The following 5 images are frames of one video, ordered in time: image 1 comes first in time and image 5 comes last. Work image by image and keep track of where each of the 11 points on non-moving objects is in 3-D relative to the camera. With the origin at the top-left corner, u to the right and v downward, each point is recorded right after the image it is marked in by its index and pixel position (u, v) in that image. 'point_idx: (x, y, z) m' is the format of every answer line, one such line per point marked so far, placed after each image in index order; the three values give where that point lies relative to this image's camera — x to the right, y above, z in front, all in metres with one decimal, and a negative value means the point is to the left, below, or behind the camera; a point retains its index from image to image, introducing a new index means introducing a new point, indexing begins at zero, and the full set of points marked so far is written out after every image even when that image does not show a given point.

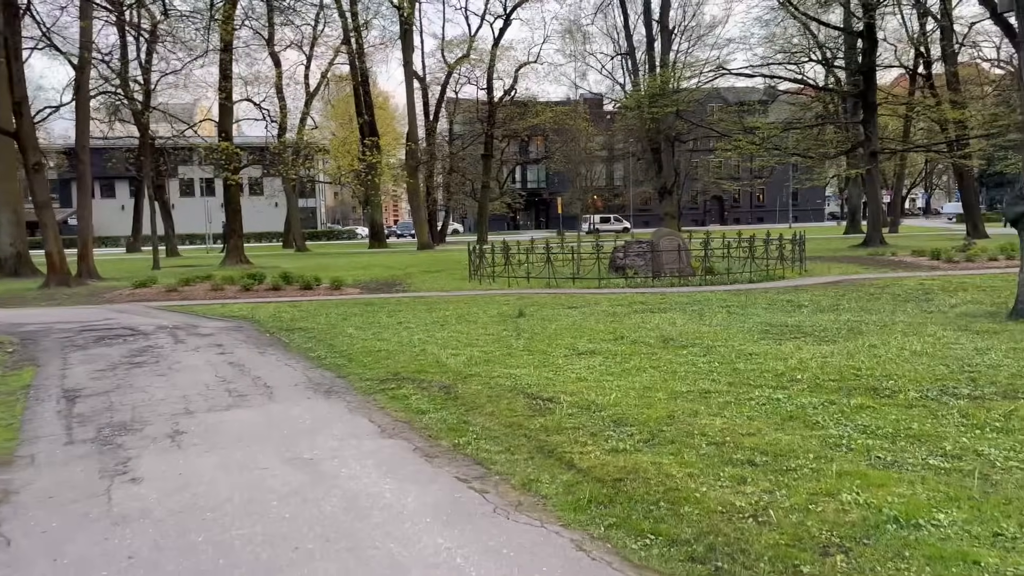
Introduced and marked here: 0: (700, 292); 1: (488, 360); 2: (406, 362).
0: (+3.7, -0.1, +15.9) m
1: (-0.3, -0.8, +9.4) m
2: (-1.3, -0.9, +9.4) m
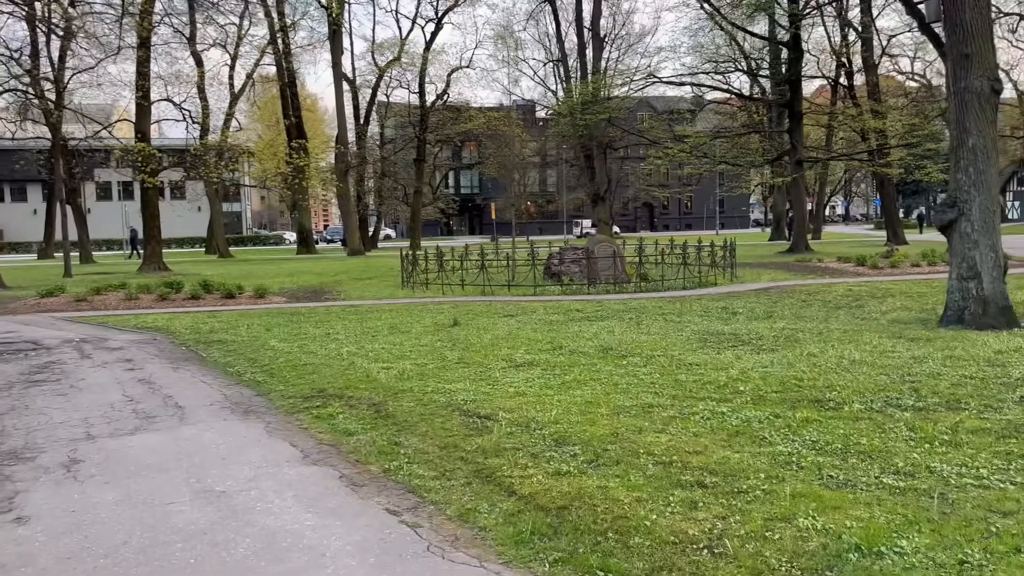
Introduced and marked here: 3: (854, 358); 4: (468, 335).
0: (+2.4, -0.2, +15.7) m
1: (-1.0, -1.0, +8.9) m
2: (-2.0, -1.0, +8.9) m
3: (+3.7, -0.7, +8.5) m
4: (-0.6, -0.7, +11.8) m
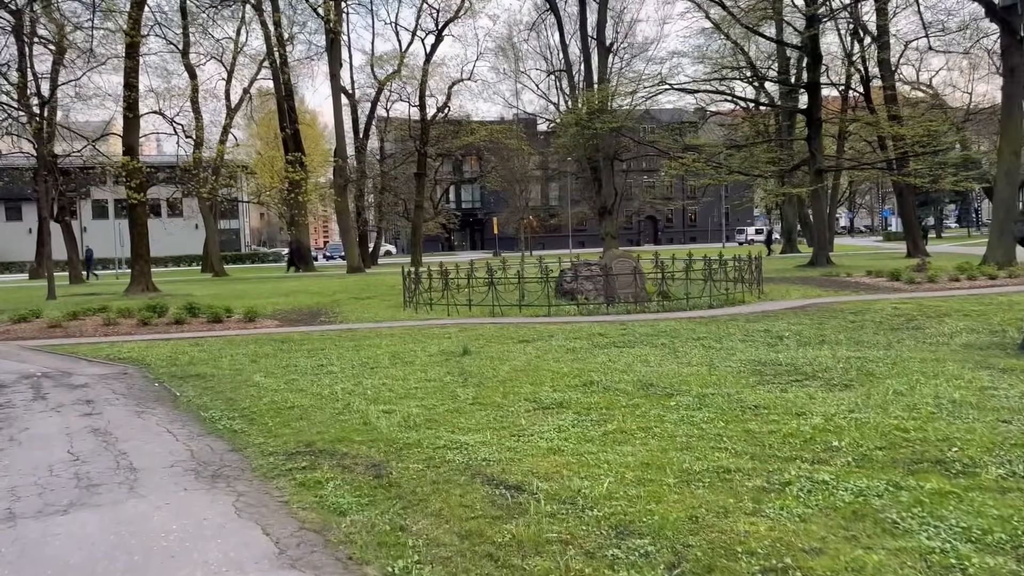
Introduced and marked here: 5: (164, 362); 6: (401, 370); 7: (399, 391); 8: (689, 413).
0: (+2.7, -0.6, +14.3) m
1: (-0.8, -1.2, +7.4) m
2: (-1.7, -1.3, +7.4) m
3: (+3.9, -1.0, +7.1) m
4: (-0.4, -1.0, +10.3) m
5: (-5.2, -1.1, +12.0) m
6: (-1.4, -1.1, +10.3) m
7: (-1.3, -1.1, +8.9) m
8: (+1.6, -1.1, +7.1) m
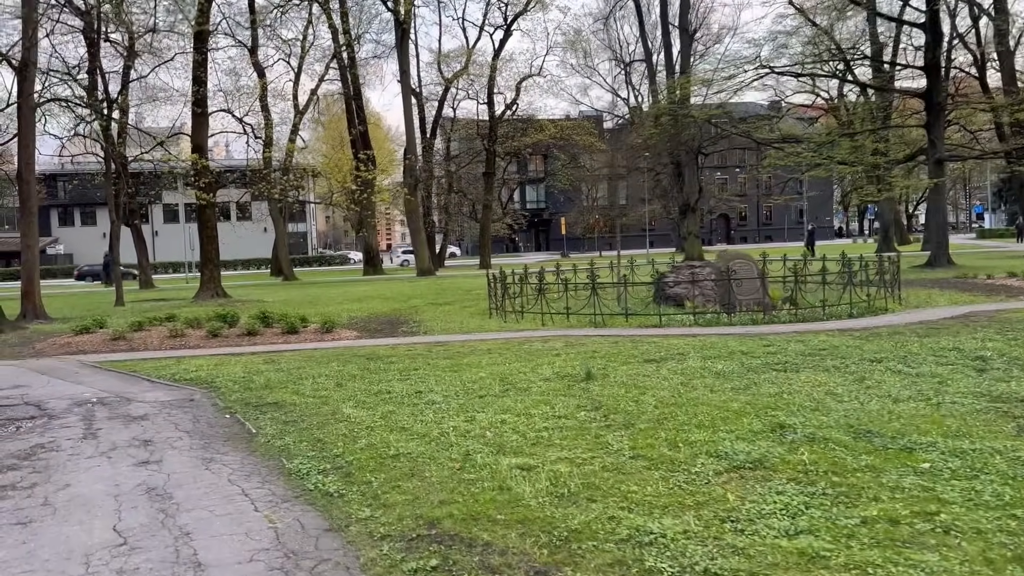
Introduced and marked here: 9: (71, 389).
0: (+4.5, -0.7, +12.0) m
1: (+0.5, -1.3, +5.5) m
2: (-0.5, -1.4, +5.5) m
3: (+5.2, -1.1, +4.8) m
4: (+1.1, -1.1, +8.3) m
5: (-3.6, -1.3, +10.3) m
6: (+0.1, -1.2, +8.4) m
7: (+0.1, -1.3, +7.0) m
8: (+2.8, -1.2, +4.9) m
9: (-5.8, -1.3, +10.5) m
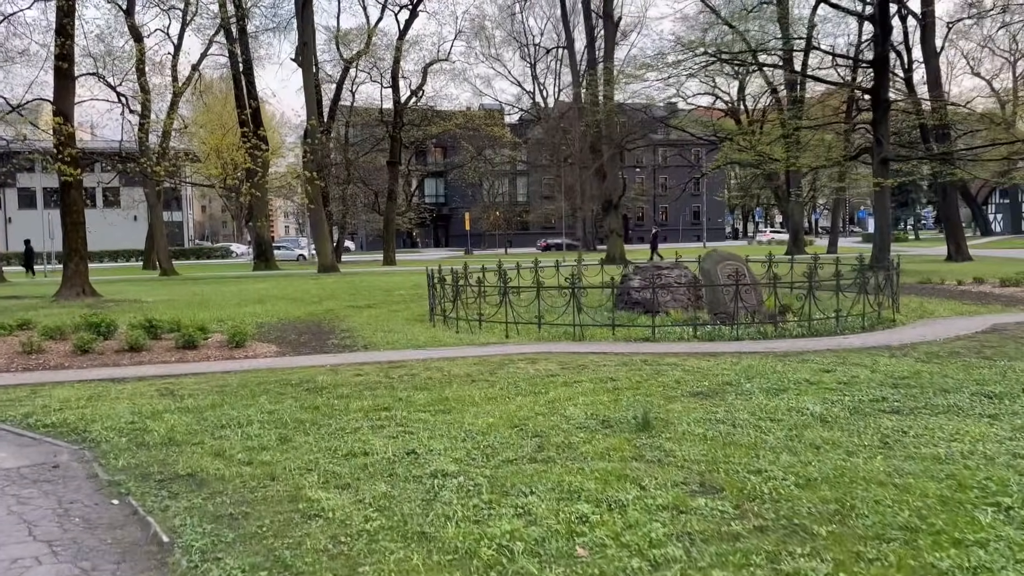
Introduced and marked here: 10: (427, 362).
0: (+4.3, -0.8, +9.8) m
1: (+1.3, -1.5, +2.8) m
2: (+0.3, -1.5, +2.7) m
3: (+6.0, -1.3, +2.8) m
4: (+1.5, -1.3, +5.7) m
5: (-3.4, -1.3, +7.0) m
6: (+0.5, -1.3, +5.6) m
7: (+0.7, -1.4, +4.3) m
8: (+3.7, -1.4, +2.6) m
9: (-5.7, -1.4, +6.9) m
10: (-1.1, -1.0, +10.4) m
